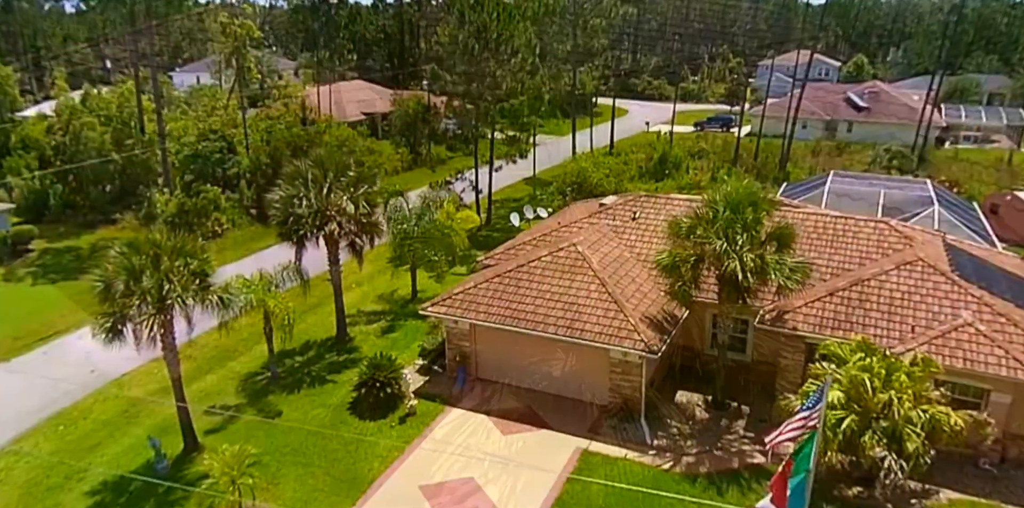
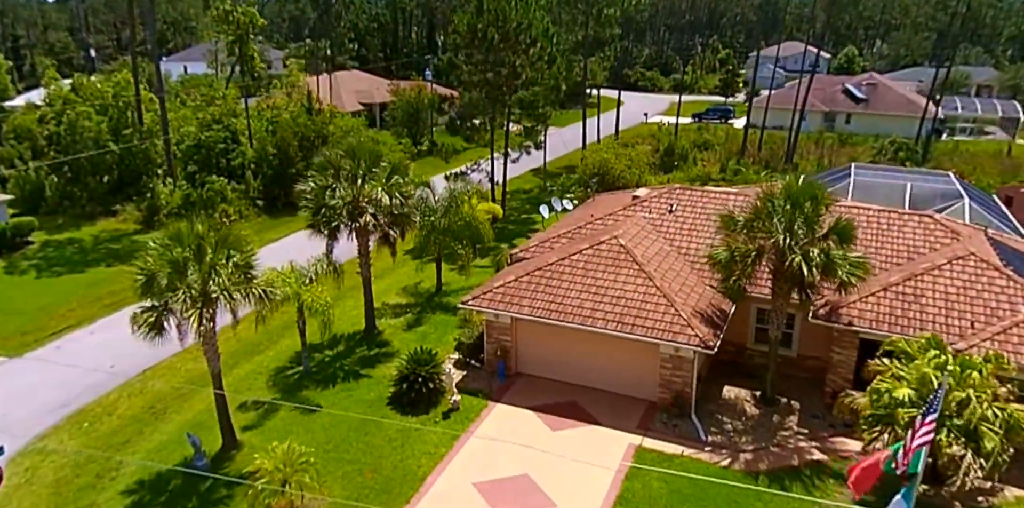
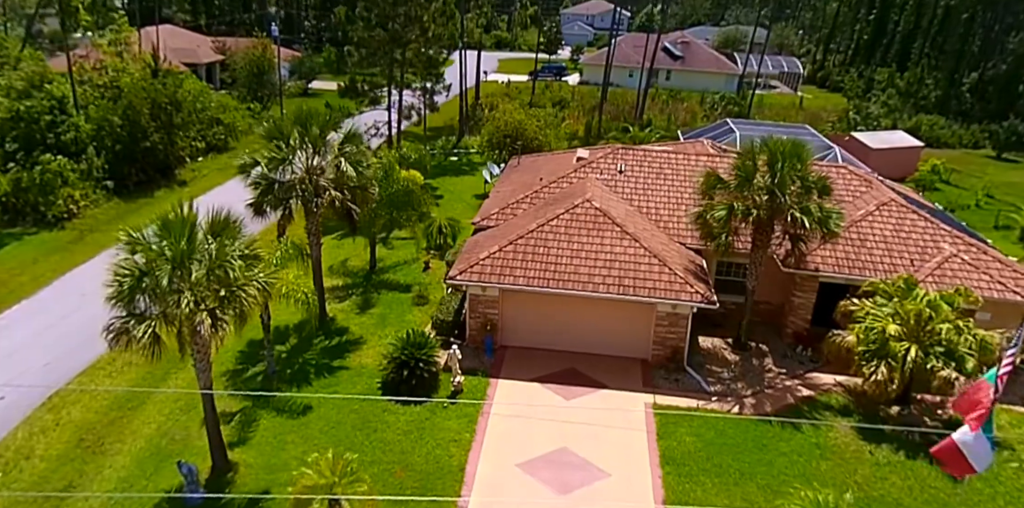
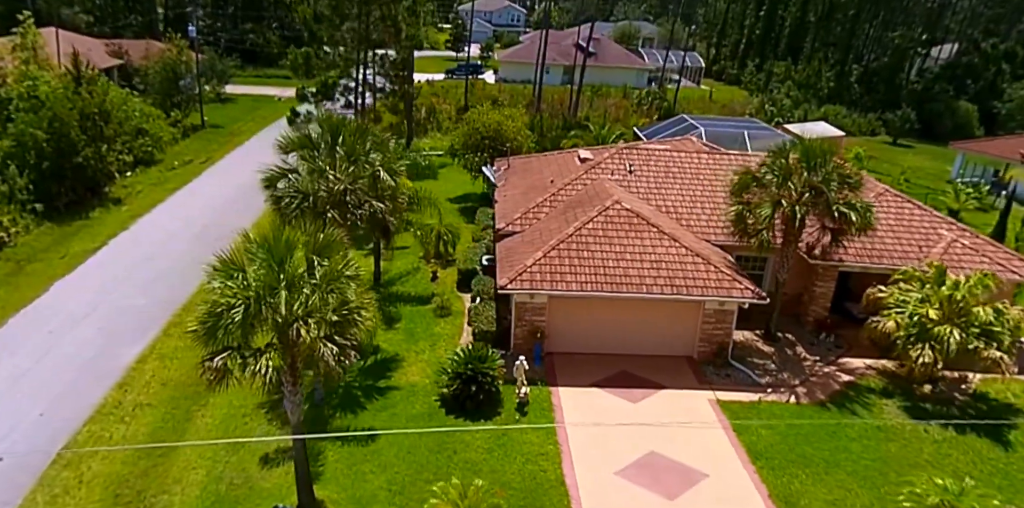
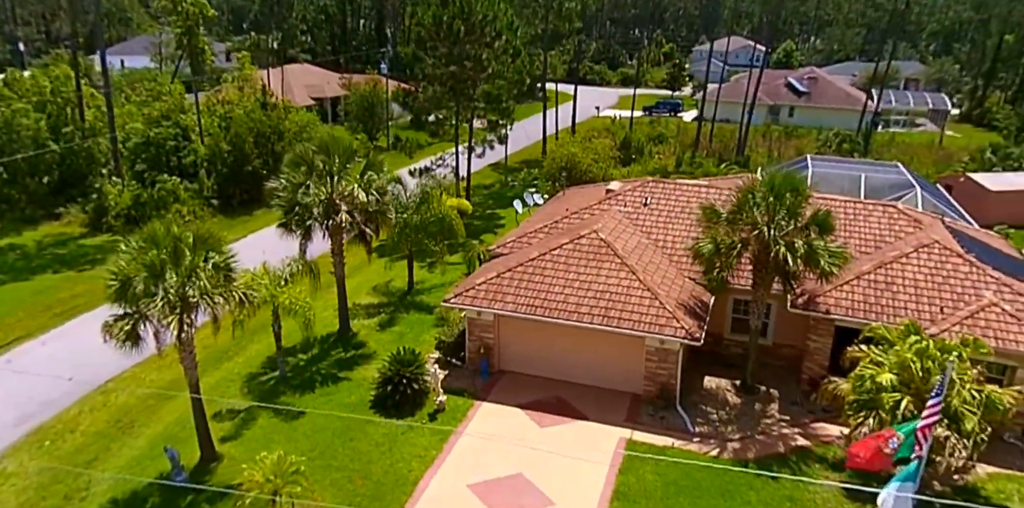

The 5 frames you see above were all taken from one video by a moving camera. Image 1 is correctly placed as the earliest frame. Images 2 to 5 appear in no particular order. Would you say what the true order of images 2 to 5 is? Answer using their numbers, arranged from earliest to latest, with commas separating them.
2, 5, 3, 4
